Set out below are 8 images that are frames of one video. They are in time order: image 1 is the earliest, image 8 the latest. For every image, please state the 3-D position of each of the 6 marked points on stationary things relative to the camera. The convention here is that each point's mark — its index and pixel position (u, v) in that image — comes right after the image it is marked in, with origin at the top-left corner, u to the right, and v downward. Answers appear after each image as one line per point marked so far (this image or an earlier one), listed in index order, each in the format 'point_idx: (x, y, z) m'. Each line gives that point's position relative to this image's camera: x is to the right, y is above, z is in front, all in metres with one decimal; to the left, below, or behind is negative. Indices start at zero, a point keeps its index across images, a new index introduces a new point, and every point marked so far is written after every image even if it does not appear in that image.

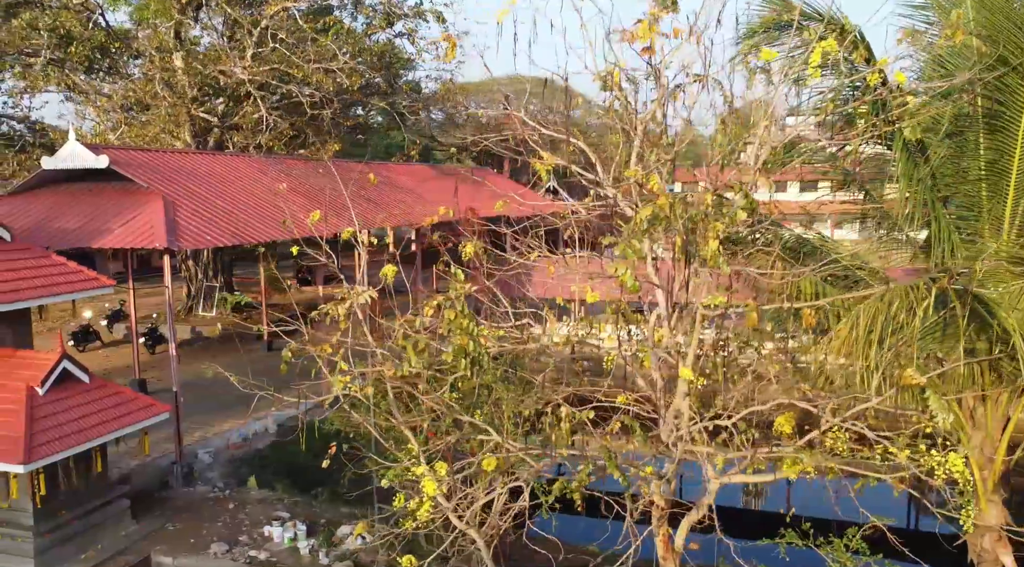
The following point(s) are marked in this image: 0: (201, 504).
0: (-3.7, -2.6, +10.4) m
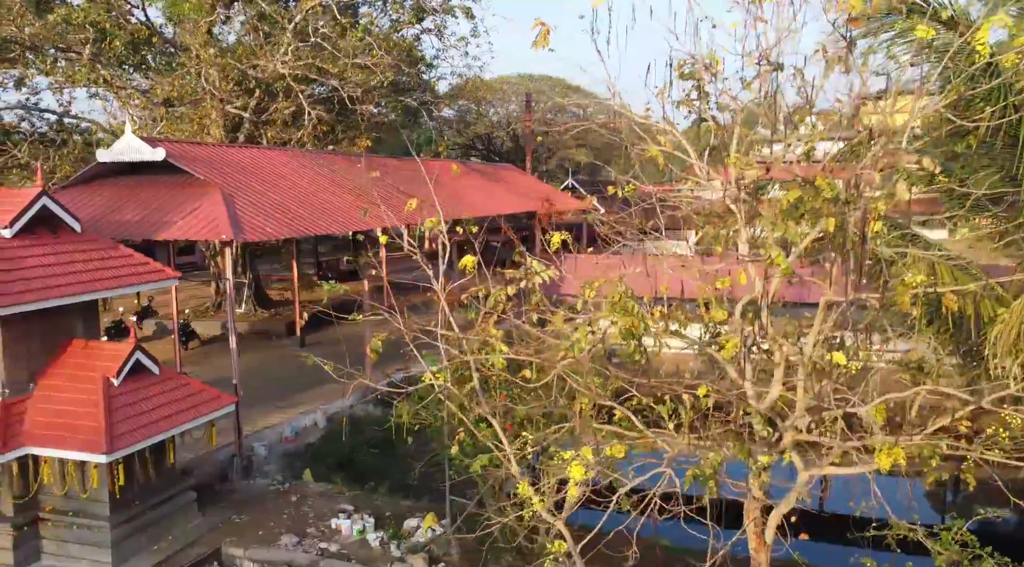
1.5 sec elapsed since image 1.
0: (-2.9, -2.5, +10.4) m
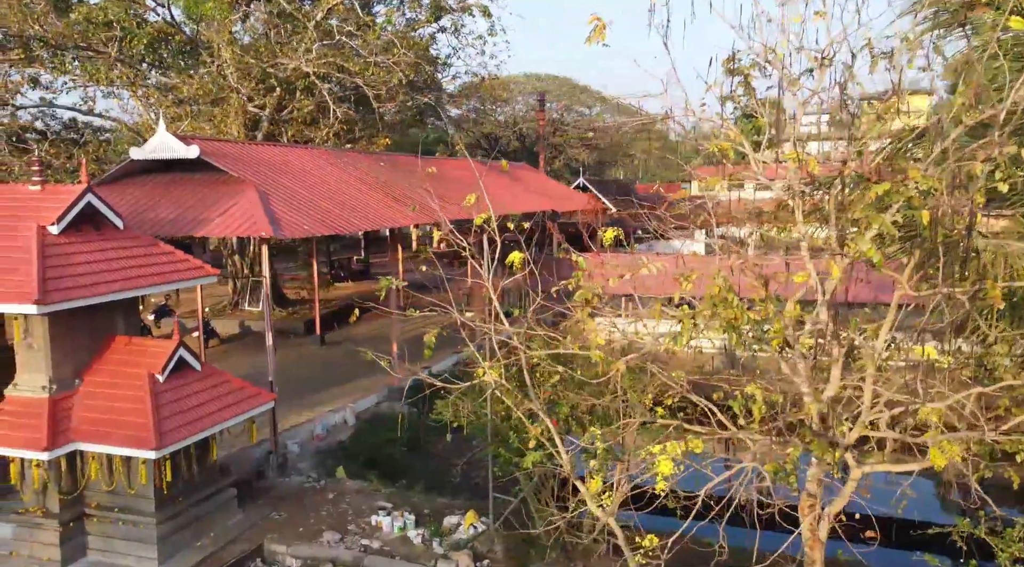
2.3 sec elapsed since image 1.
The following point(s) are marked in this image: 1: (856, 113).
0: (-2.5, -2.5, +10.4) m
1: (+2.5, +1.2, +6.4) m
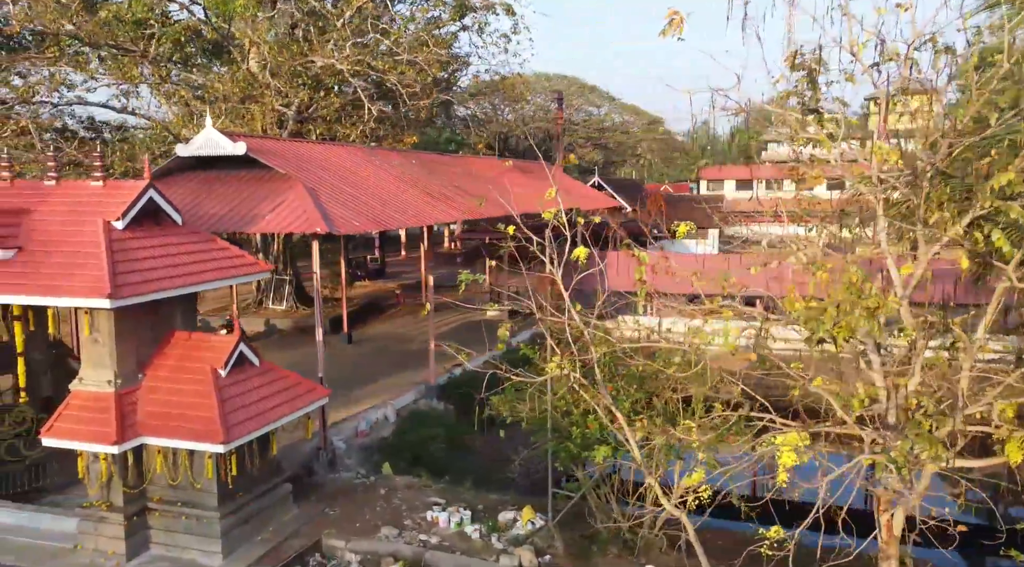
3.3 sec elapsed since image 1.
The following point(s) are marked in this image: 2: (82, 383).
0: (-1.9, -2.4, +10.4) m
1: (+3.1, +1.3, +6.4) m
2: (-4.0, -0.9, +8.2) m
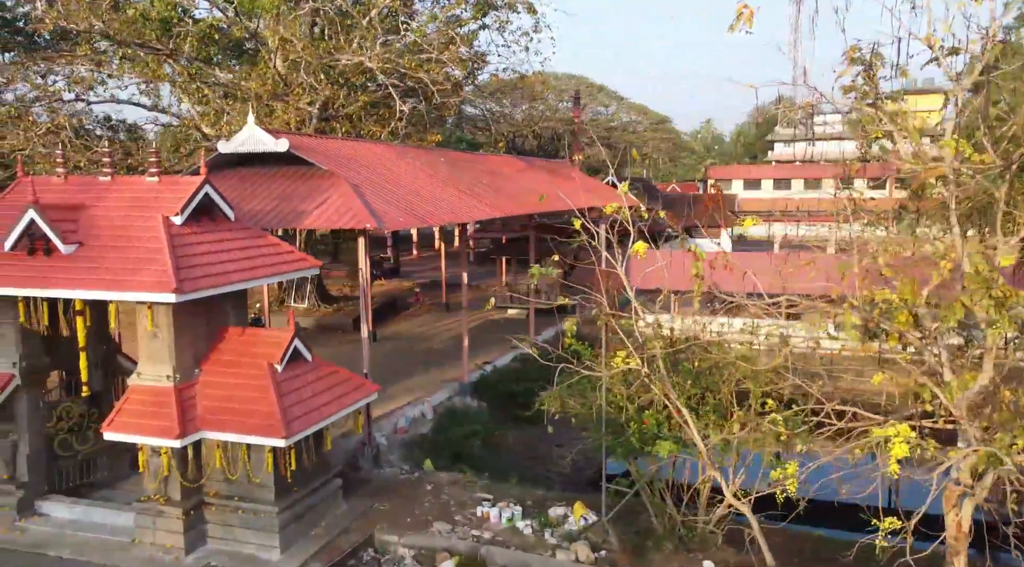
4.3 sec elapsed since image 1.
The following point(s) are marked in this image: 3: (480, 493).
0: (-1.3, -2.4, +10.5) m
1: (+3.6, +1.3, +6.3) m
2: (-3.5, -0.9, +8.2) m
3: (-0.4, -2.4, +10.2) m
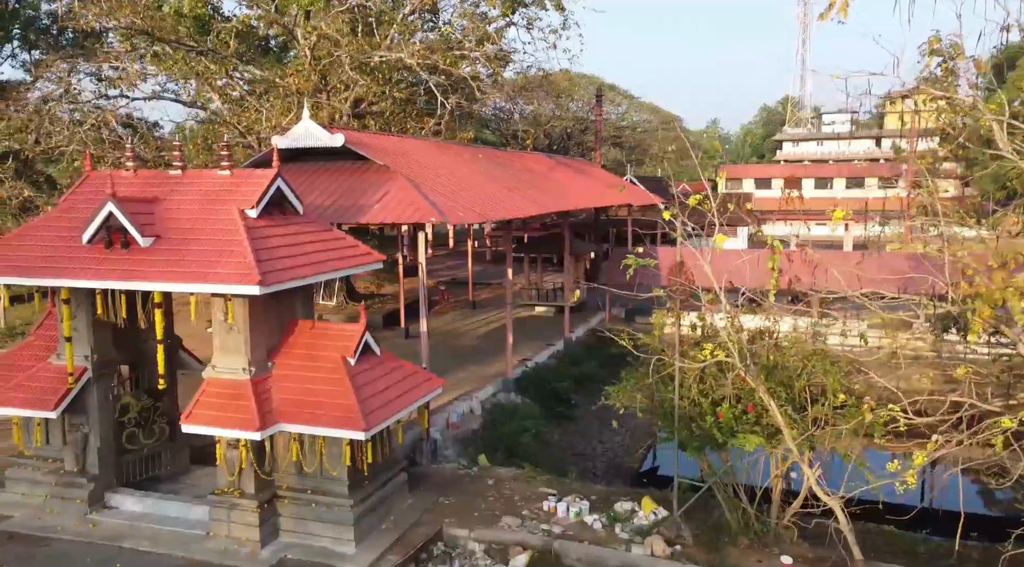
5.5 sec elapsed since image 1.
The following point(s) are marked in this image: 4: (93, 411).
0: (-0.6, -2.3, +10.4) m
1: (+4.3, +1.4, +6.3) m
2: (-2.8, -0.8, +8.3) m
3: (+0.4, -2.4, +10.2) m
4: (-4.3, -1.3, +8.9) m
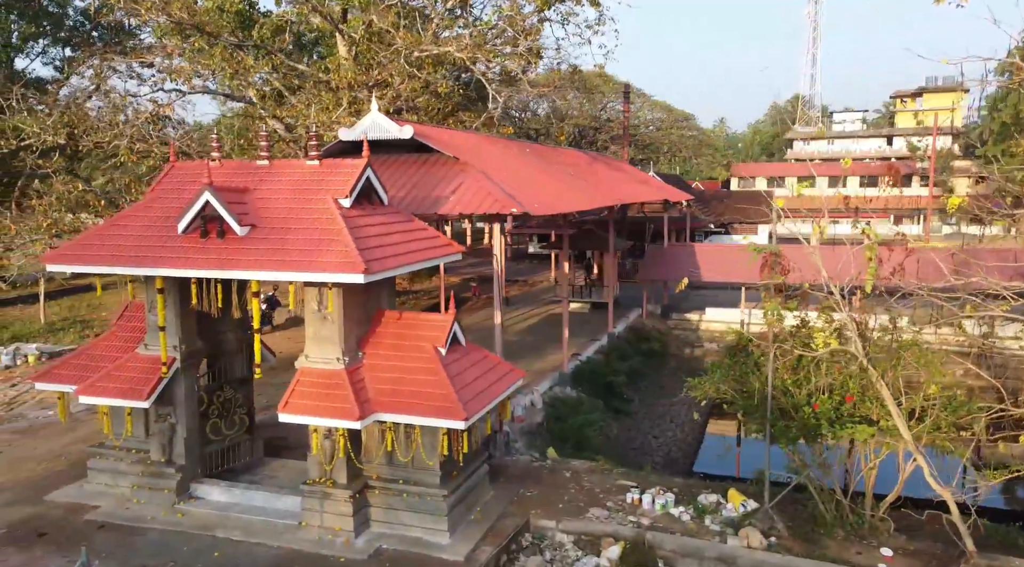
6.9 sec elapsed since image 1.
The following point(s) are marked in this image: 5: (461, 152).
0: (+0.3, -2.2, +10.4) m
1: (+5.1, +1.5, +6.2) m
2: (-1.9, -0.7, +8.2) m
3: (+1.3, -2.3, +10.1) m
4: (-3.4, -1.2, +9.0) m
5: (-0.7, +1.8, +12.2) m
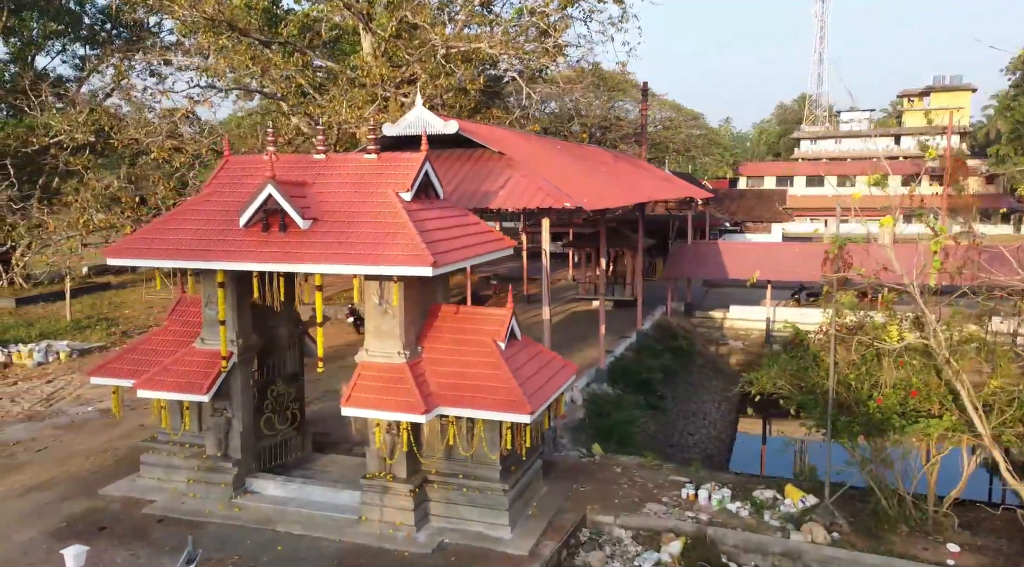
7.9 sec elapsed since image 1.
0: (+0.9, -2.2, +10.4) m
1: (+5.7, +1.5, +6.1) m
2: (-1.3, -0.7, +8.2) m
3: (+1.8, -2.2, +10.1) m
4: (-2.8, -1.1, +8.9) m
5: (-0.1, +1.9, +12.2) m
